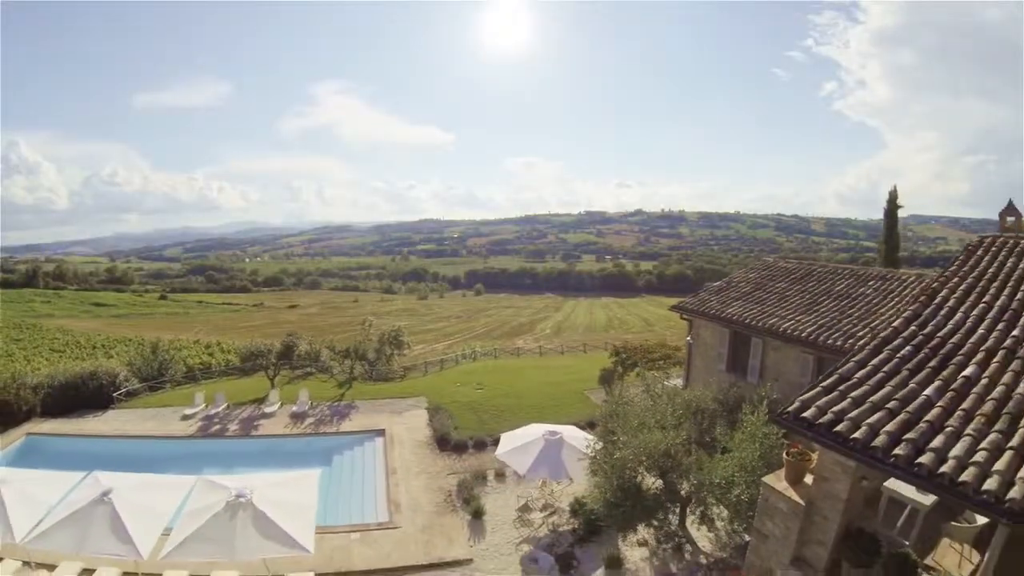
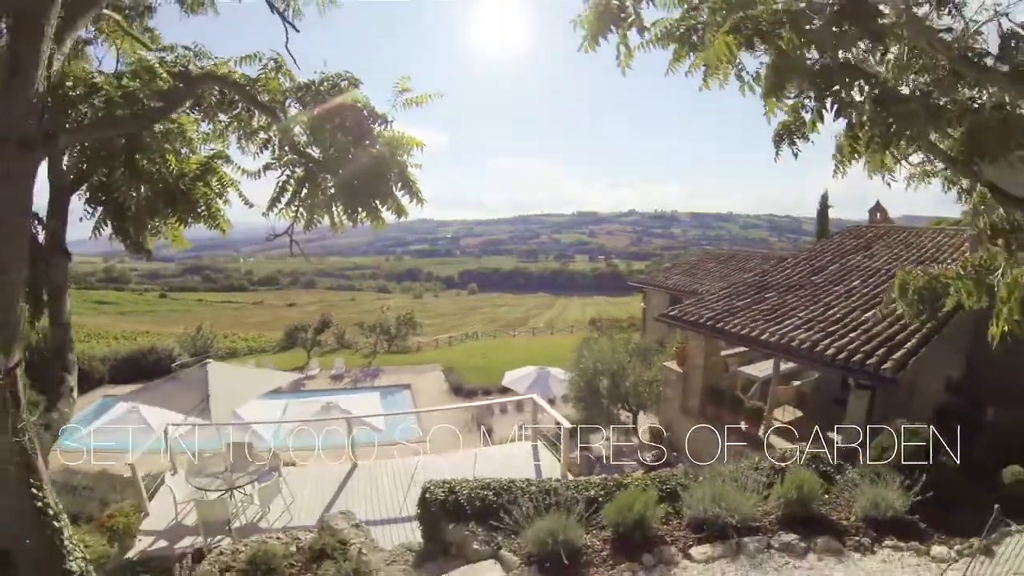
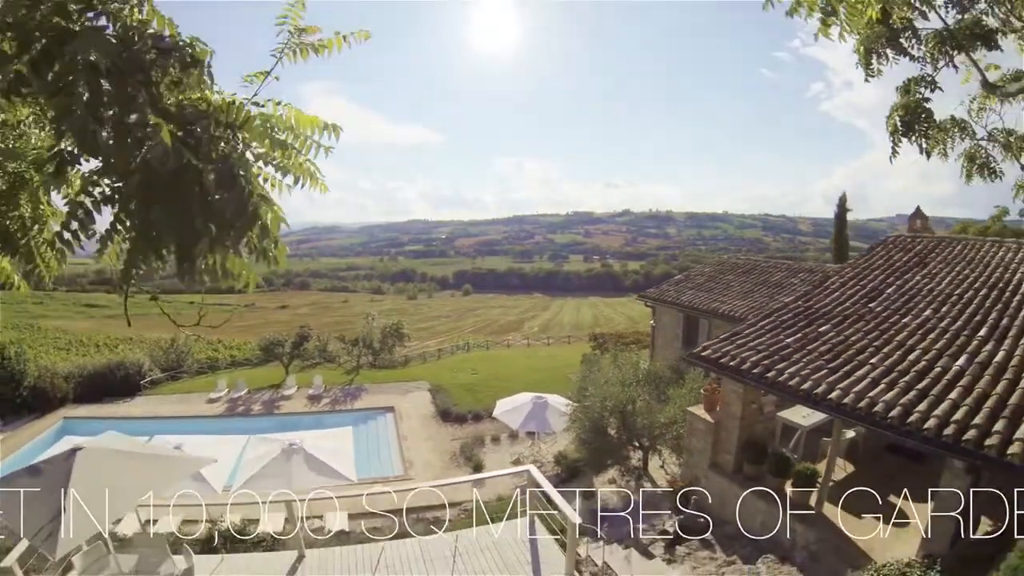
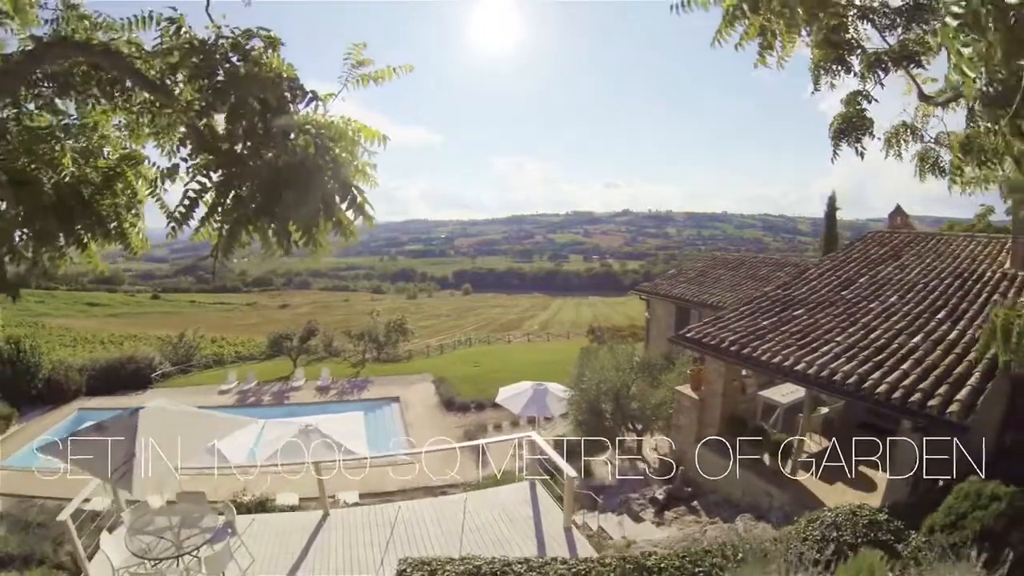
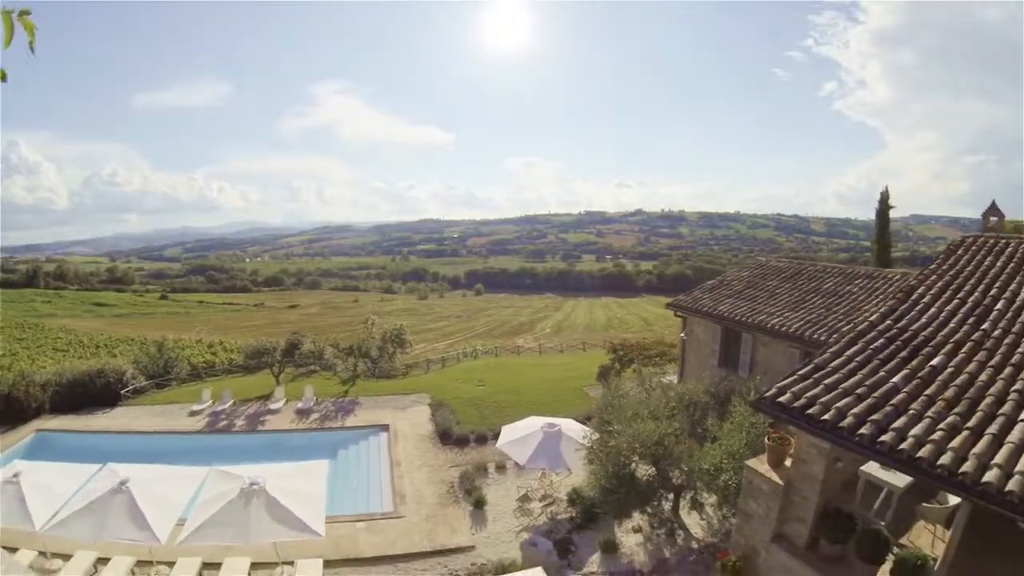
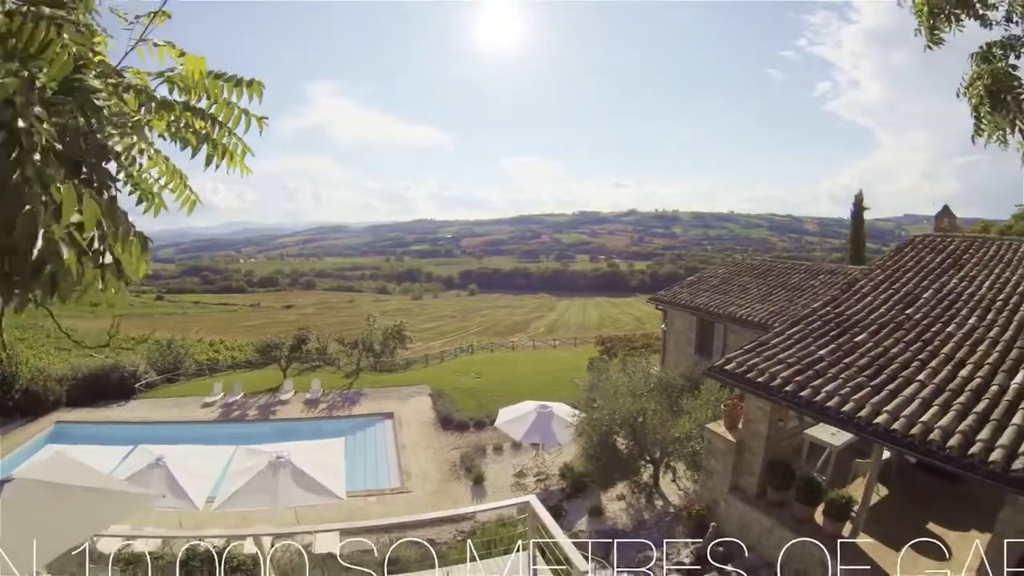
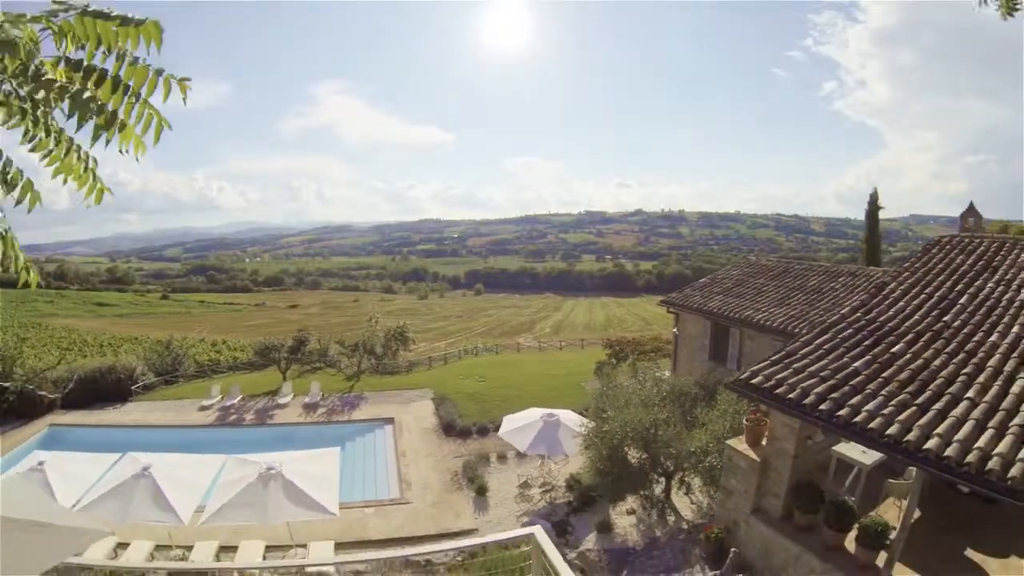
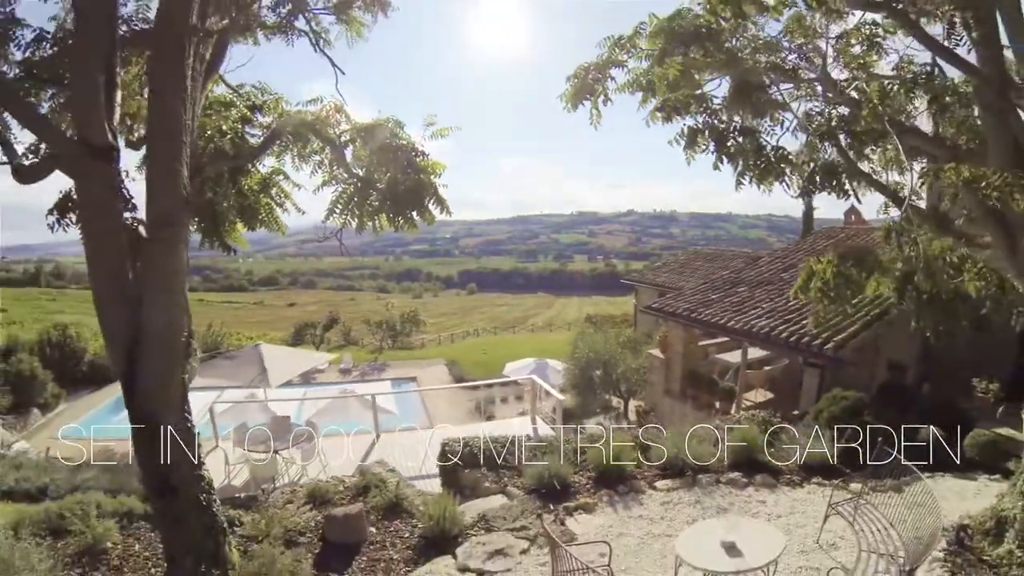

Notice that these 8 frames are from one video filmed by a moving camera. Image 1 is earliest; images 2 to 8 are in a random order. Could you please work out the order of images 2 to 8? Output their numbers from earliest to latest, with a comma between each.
5, 7, 6, 3, 4, 2, 8
